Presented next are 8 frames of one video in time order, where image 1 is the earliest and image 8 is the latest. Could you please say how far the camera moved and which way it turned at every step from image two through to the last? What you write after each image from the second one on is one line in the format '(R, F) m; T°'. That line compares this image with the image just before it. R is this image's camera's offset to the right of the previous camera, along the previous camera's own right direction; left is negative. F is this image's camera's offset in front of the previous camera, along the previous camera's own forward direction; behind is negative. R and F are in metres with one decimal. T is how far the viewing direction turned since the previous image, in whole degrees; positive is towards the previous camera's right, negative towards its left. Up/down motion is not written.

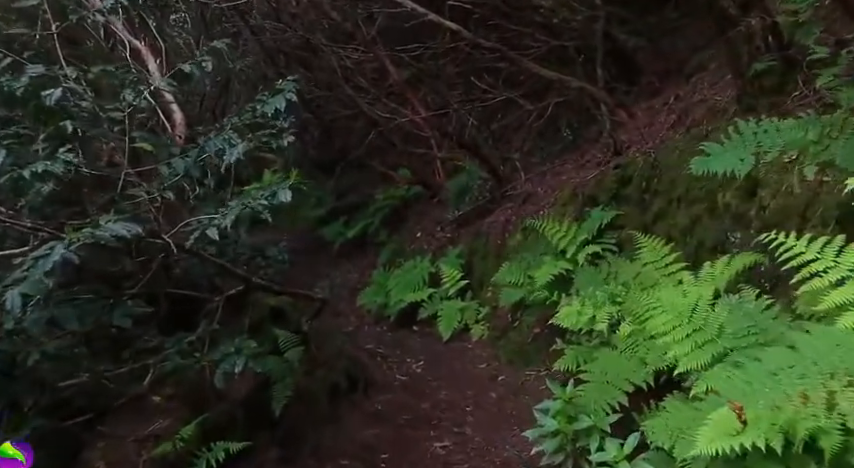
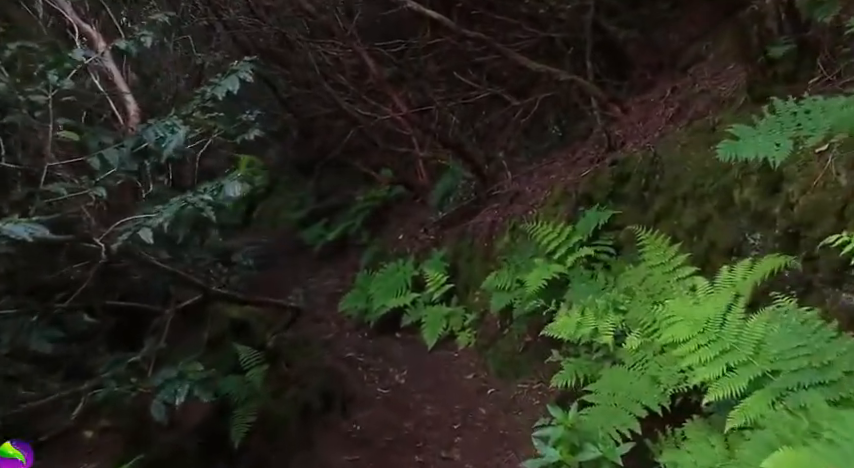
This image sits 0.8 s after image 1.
(0.0, +0.5) m; +1°
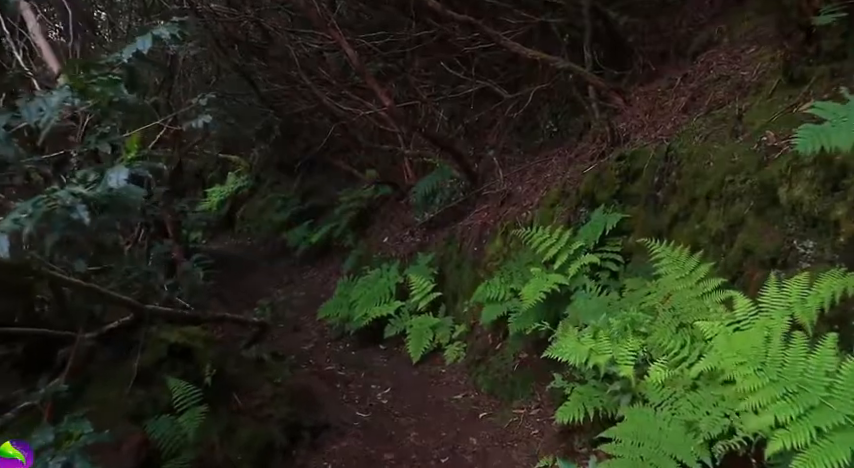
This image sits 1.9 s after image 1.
(0.0, +0.7) m; +1°
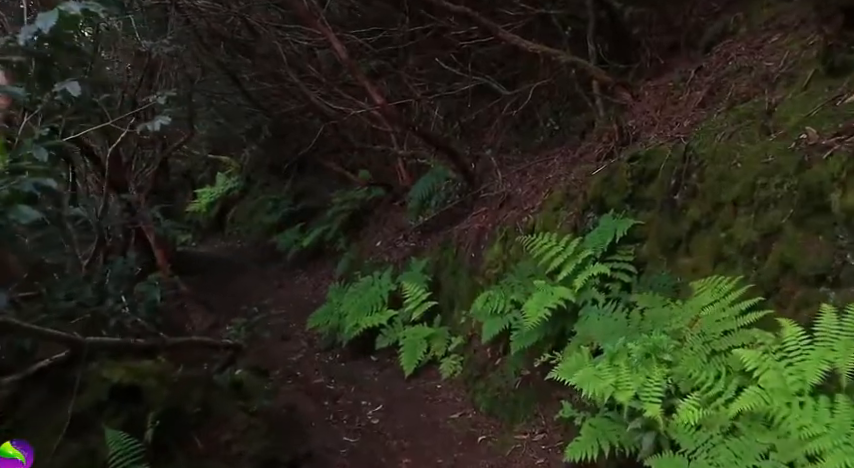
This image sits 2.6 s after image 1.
(0.0, +0.5) m; 0°
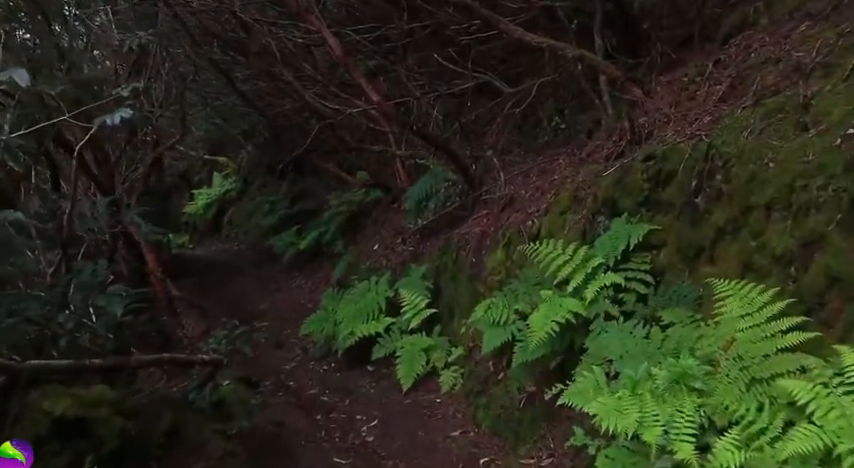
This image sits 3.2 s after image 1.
(0.0, +0.4) m; 0°
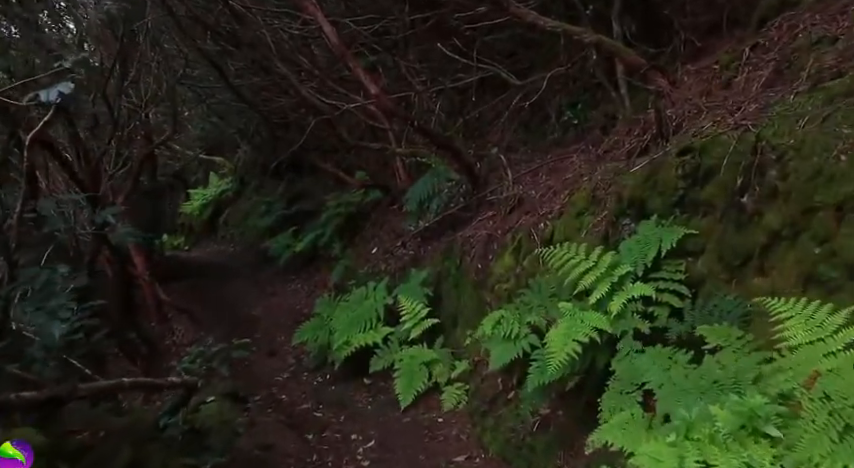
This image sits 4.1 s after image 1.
(0.0, +0.6) m; 0°
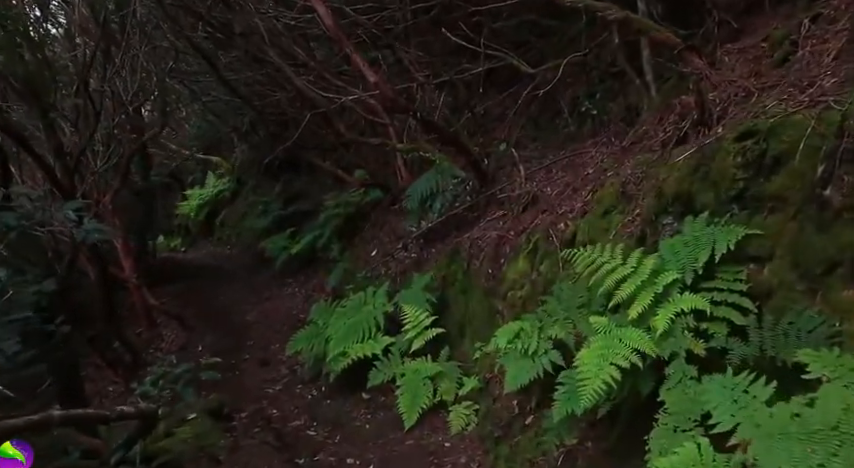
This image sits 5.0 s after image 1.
(0.0, +0.7) m; 0°
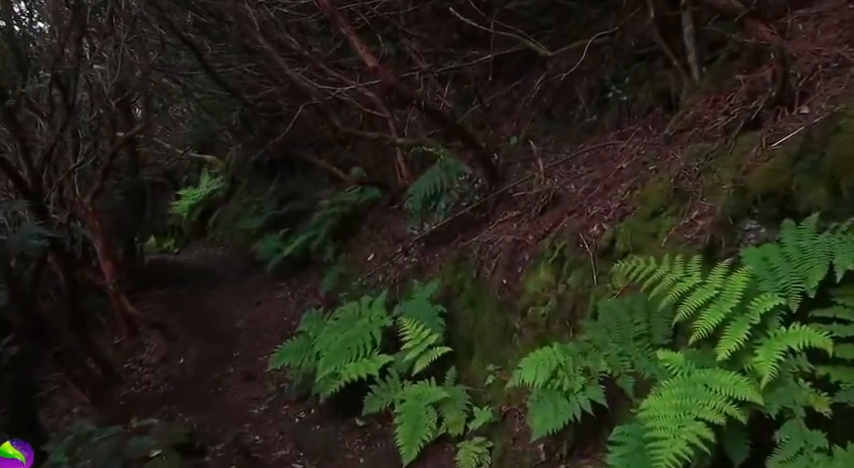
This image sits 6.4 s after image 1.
(0.0, +0.9) m; 0°
